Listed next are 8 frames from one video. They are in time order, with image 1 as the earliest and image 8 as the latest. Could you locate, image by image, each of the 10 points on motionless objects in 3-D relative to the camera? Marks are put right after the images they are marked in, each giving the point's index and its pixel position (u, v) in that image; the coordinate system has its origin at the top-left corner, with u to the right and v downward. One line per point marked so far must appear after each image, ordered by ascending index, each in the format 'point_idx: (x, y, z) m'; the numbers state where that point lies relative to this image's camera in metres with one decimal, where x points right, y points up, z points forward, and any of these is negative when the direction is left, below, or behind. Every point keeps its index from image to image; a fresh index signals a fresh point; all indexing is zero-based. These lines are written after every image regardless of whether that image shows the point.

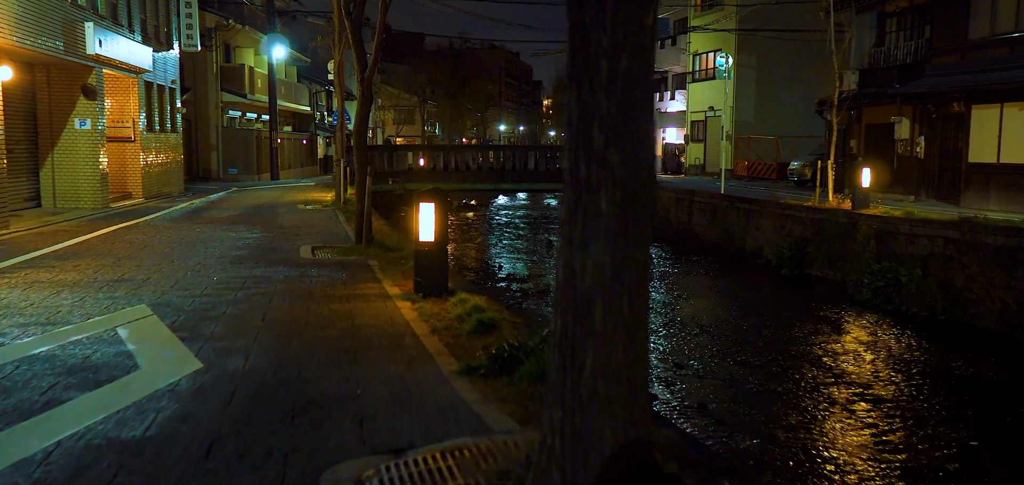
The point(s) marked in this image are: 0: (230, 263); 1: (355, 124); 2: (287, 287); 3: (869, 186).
0: (-3.5, -0.3, +10.6) m
1: (-2.3, +1.7, +12.7) m
2: (-2.3, -0.5, +8.7) m
3: (+6.8, +1.1, +16.4) m
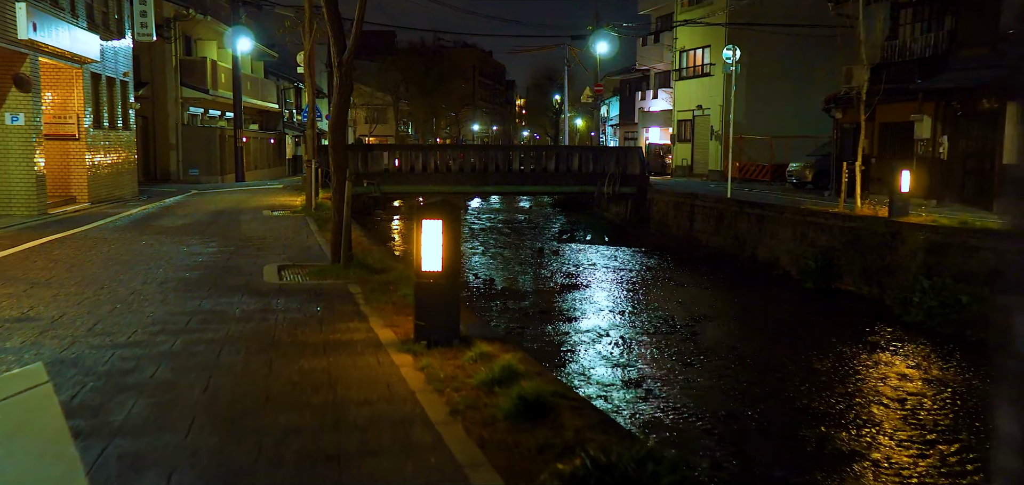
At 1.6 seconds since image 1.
0: (-3.3, -0.5, +8.5) m
1: (-2.2, +1.5, +10.6) m
2: (-2.1, -0.7, +6.7) m
3: (+6.7, +0.9, +14.6) m
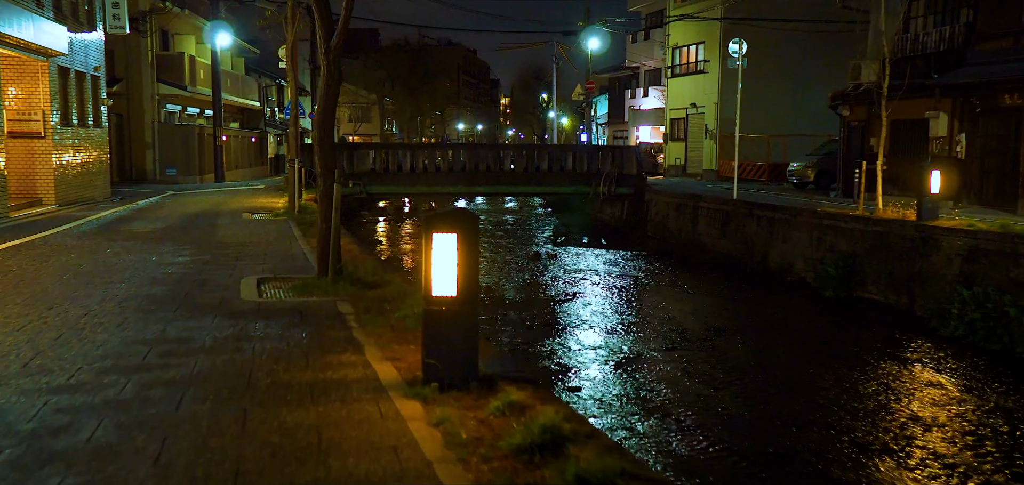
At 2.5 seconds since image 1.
0: (-3.2, -0.6, +7.3) m
1: (-2.1, +1.4, +9.5) m
2: (-1.9, -0.8, +5.5) m
3: (+6.8, +0.8, +13.6) m
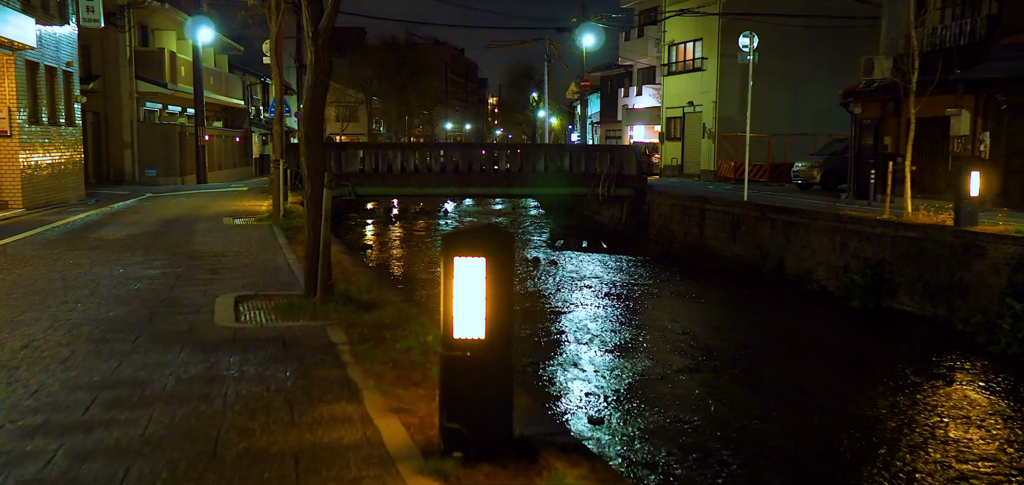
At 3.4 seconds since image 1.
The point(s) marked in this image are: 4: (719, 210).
0: (-3.0, -0.7, +6.1) m
1: (-2.0, +1.3, +8.3) m
2: (-1.7, -0.9, +4.4) m
3: (+6.8, +0.7, +12.6) m
4: (+4.7, +0.8, +19.6) m
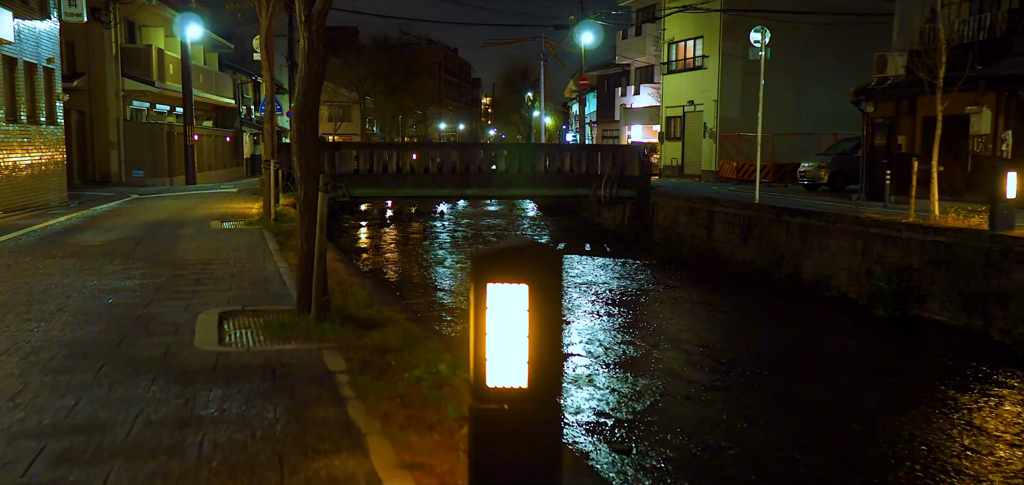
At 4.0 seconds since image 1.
0: (-2.9, -0.8, +5.3) m
1: (-1.9, +1.2, +7.5) m
2: (-1.6, -1.0, +3.6) m
3: (+6.9, +0.6, +11.8) m
4: (+4.8, +0.7, +18.9) m
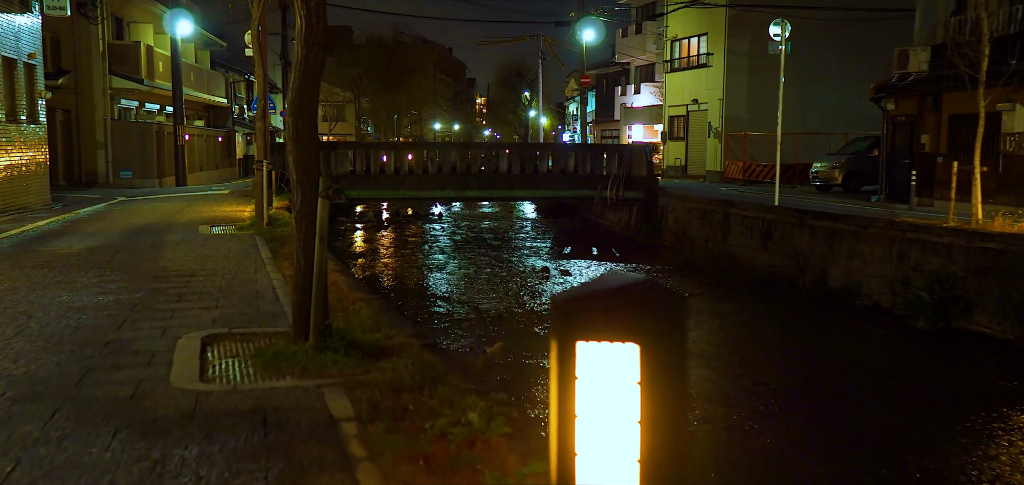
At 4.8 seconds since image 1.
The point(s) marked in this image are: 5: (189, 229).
0: (-2.7, -0.9, +4.3) m
1: (-1.7, +1.1, +6.5) m
2: (-1.3, -1.1, +2.6) m
3: (+7.1, +0.5, +10.9) m
4: (+4.9, +0.6, +17.9) m
5: (-5.5, +0.2, +14.5) m
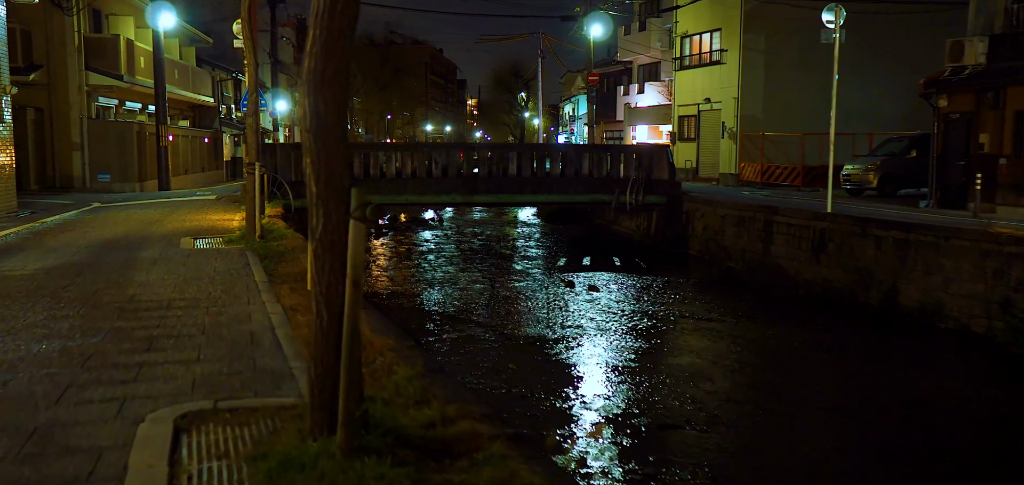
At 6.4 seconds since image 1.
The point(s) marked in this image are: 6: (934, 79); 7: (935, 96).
0: (-2.1, -1.1, +2.4) m
1: (-1.1, +0.9, +4.6) m
2: (-0.7, -1.3, +0.7) m
3: (+7.6, +0.4, +9.1) m
4: (+5.3, +0.4, +16.1) m
5: (-5.0, 0.0, +12.5) m
6: (+9.2, +3.6, +18.6) m
7: (+9.2, +3.2, +18.8) m
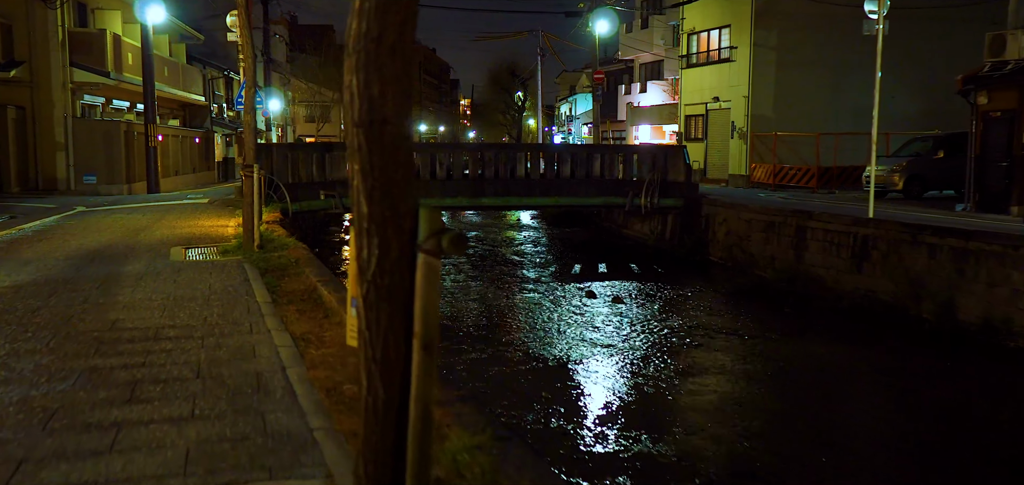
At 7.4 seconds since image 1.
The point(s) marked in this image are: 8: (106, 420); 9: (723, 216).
0: (-1.6, -1.2, +1.2) m
1: (-0.7, +0.8, +3.5) m
2: (-0.3, -1.4, -0.5) m
3: (+8.0, +0.2, +8.1) m
4: (+5.6, +0.2, +15.0) m
5: (-4.7, -0.1, +11.3) m
6: (+9.4, +3.4, +17.6) m
7: (+9.5, +3.1, +17.7) m
8: (-2.1, -0.9, +4.4) m
9: (+4.7, +0.6, +19.1) m
